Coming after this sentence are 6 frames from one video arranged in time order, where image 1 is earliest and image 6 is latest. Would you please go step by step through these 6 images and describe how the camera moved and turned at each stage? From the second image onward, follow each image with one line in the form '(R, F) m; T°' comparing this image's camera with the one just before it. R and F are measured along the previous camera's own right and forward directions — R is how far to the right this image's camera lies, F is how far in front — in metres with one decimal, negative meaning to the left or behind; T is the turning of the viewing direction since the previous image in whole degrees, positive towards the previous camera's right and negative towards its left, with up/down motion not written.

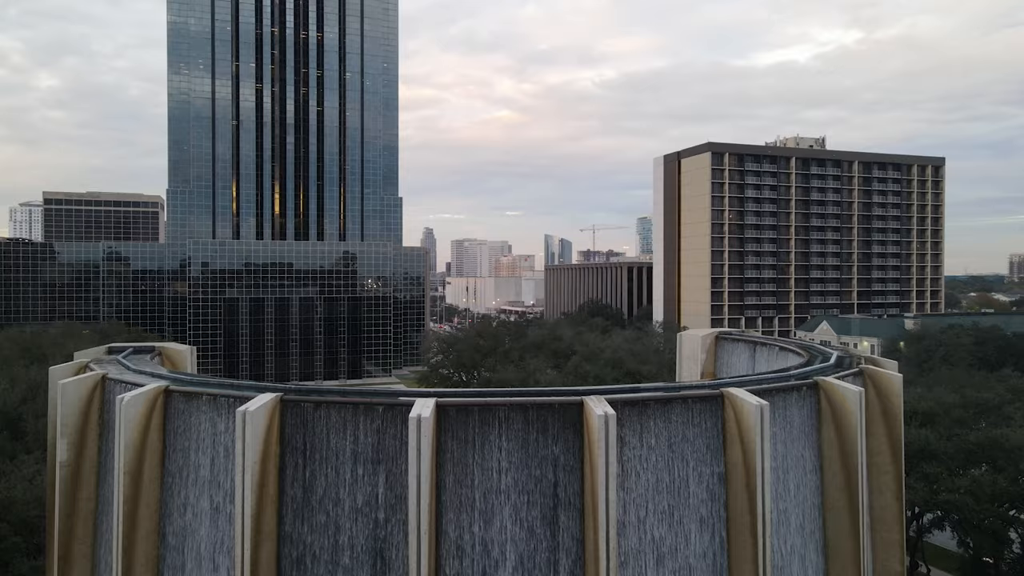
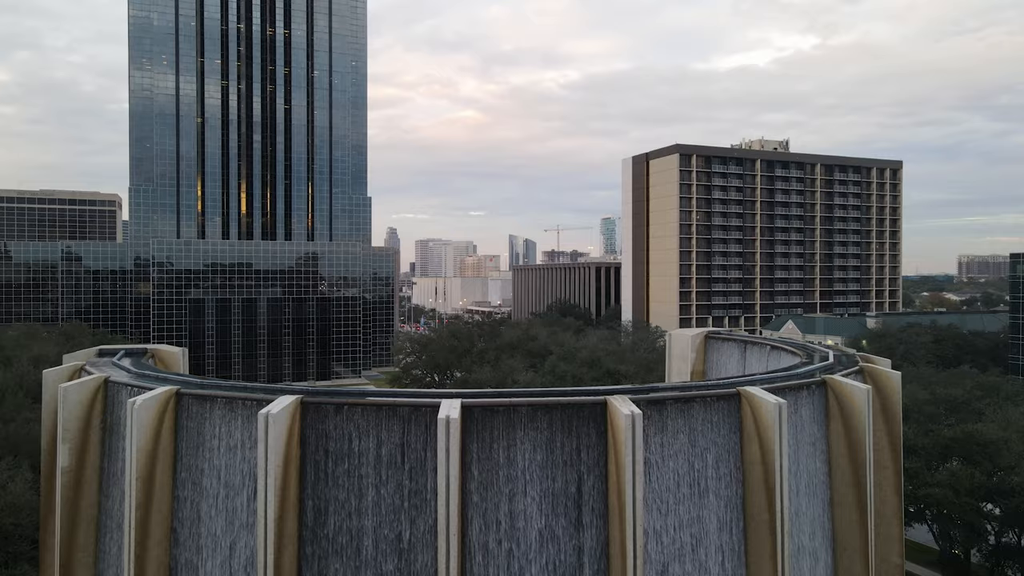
(-1.1, 0.0) m; +3°
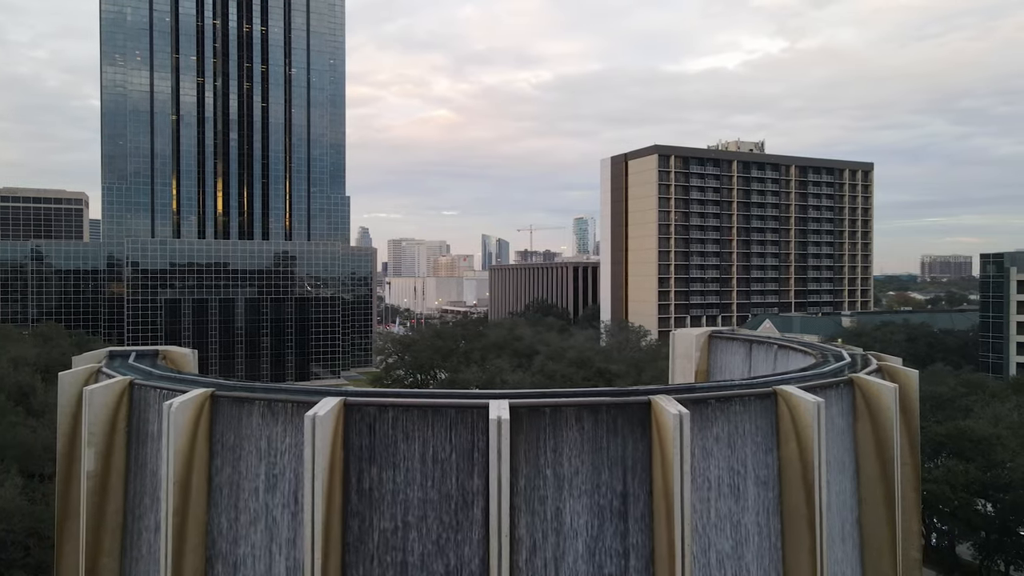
(-1.4, 0.0) m; +2°
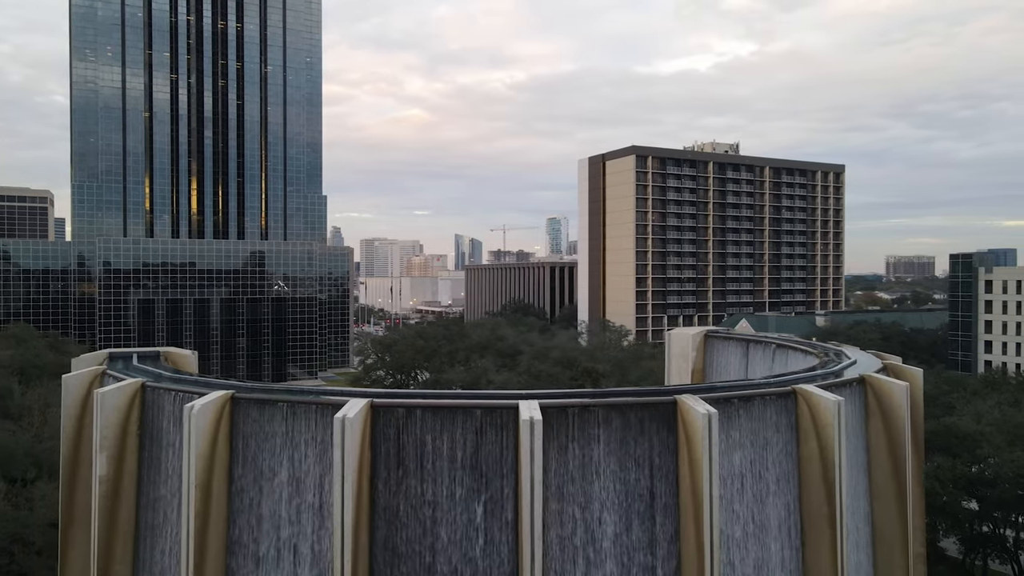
(-1.0, 0.0) m; +2°
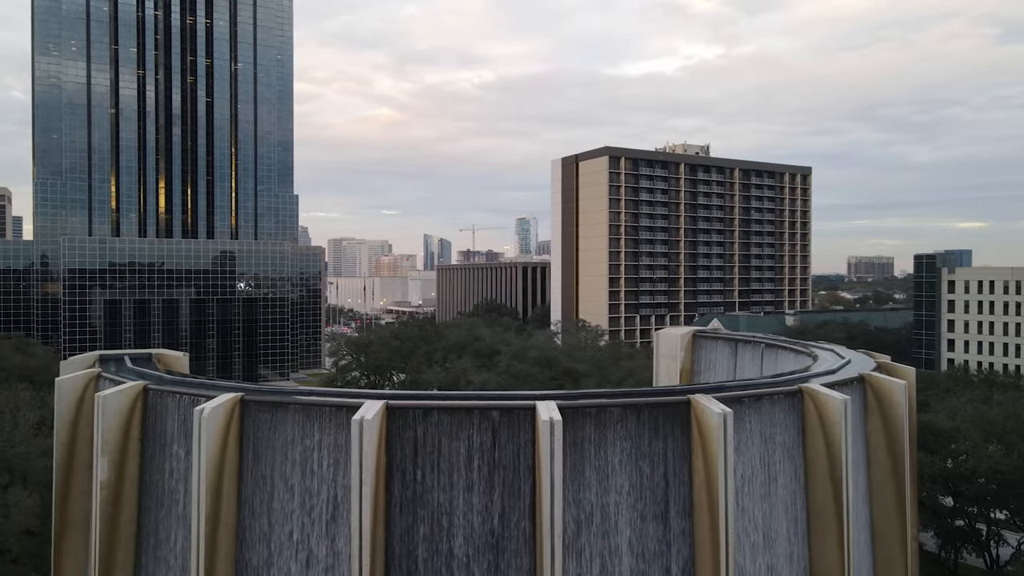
(-0.9, 0.0) m; +2°
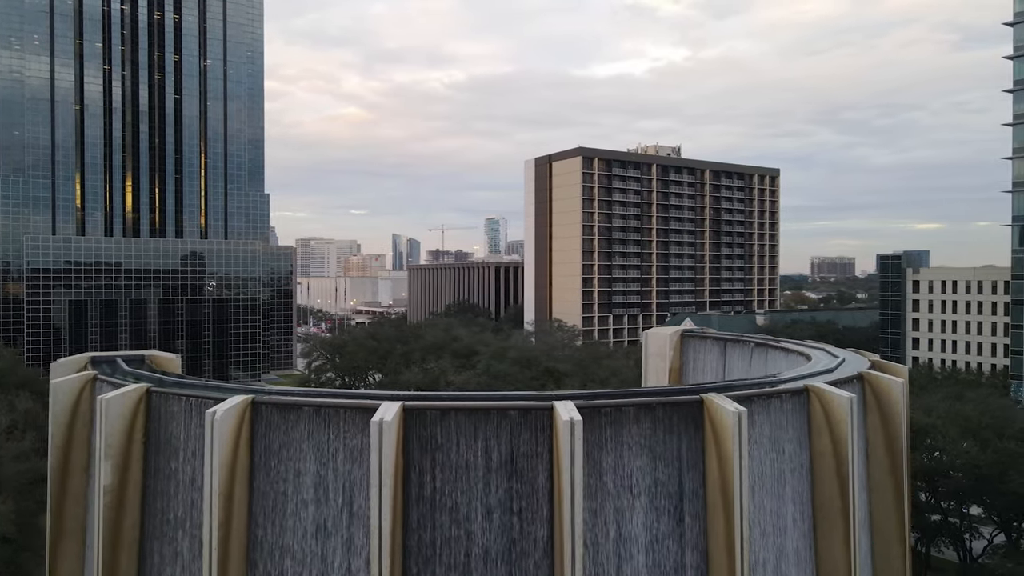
(-0.9, 0.0) m; +2°
